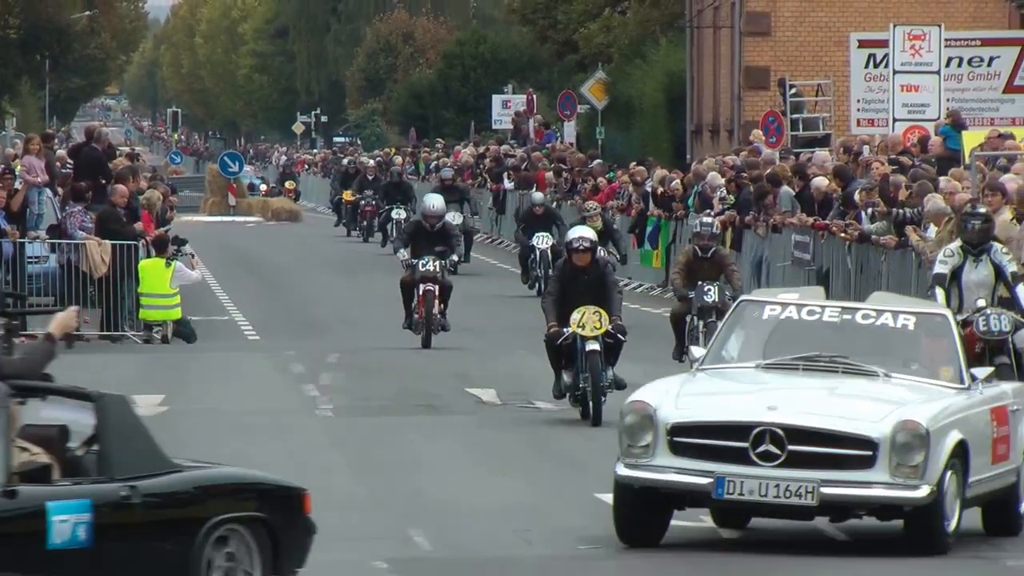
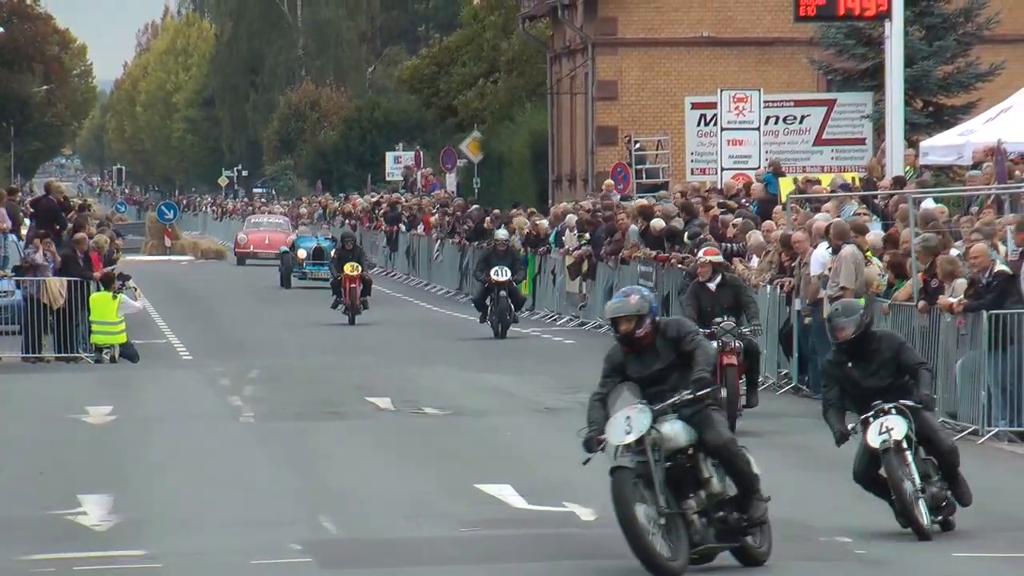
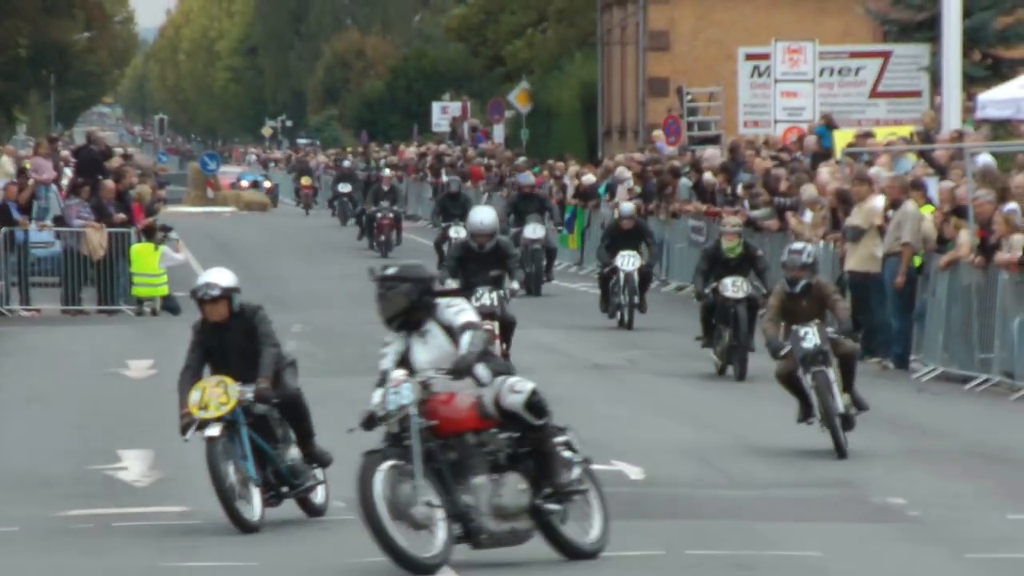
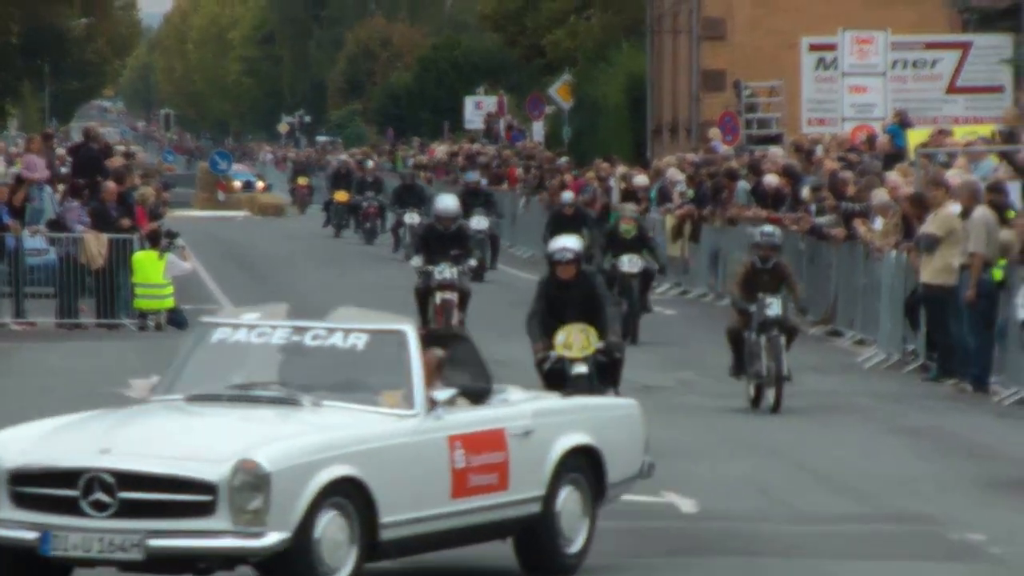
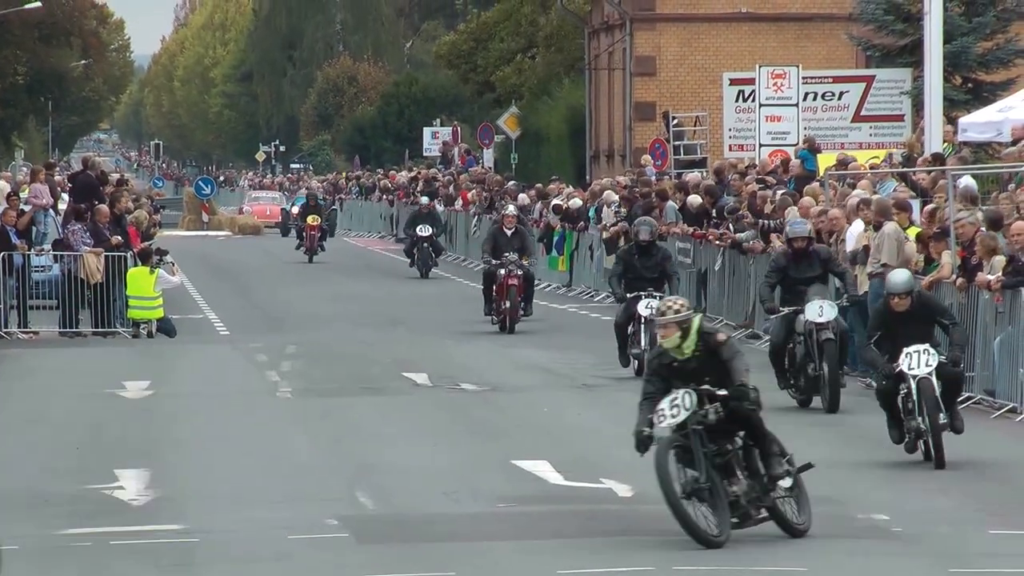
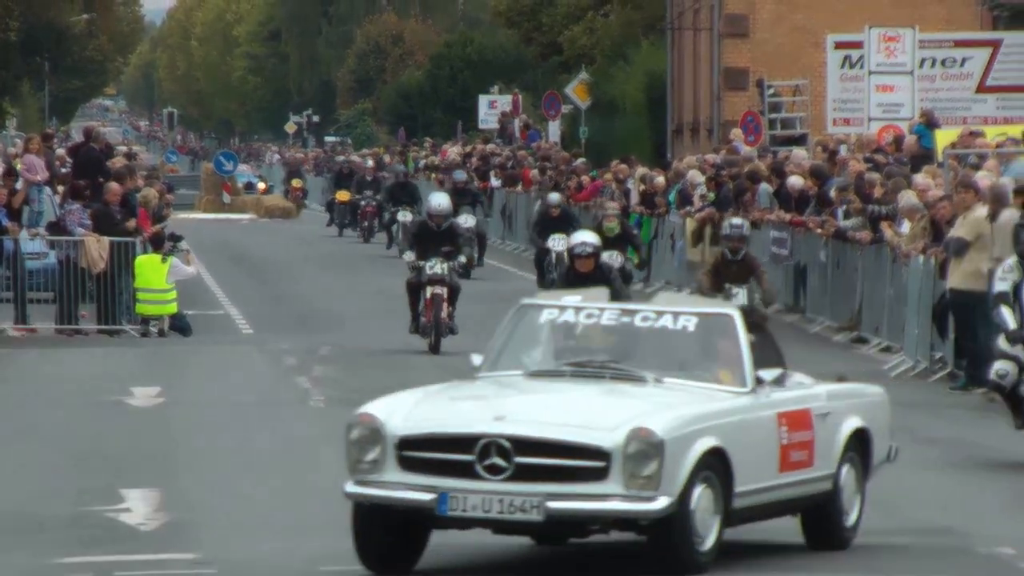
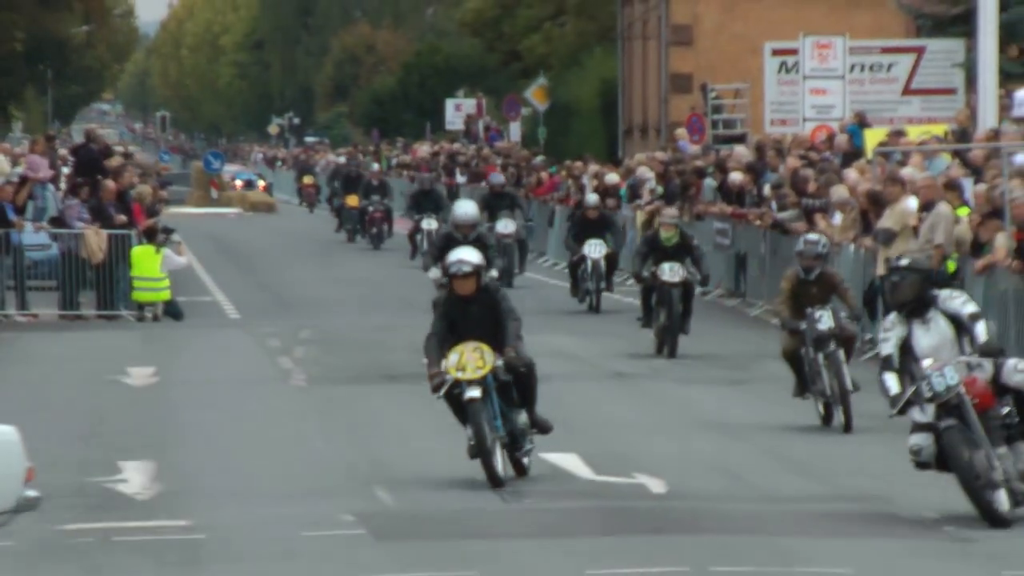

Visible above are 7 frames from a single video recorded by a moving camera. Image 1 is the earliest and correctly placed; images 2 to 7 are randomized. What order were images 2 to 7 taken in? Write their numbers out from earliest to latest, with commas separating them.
6, 4, 7, 3, 5, 2
